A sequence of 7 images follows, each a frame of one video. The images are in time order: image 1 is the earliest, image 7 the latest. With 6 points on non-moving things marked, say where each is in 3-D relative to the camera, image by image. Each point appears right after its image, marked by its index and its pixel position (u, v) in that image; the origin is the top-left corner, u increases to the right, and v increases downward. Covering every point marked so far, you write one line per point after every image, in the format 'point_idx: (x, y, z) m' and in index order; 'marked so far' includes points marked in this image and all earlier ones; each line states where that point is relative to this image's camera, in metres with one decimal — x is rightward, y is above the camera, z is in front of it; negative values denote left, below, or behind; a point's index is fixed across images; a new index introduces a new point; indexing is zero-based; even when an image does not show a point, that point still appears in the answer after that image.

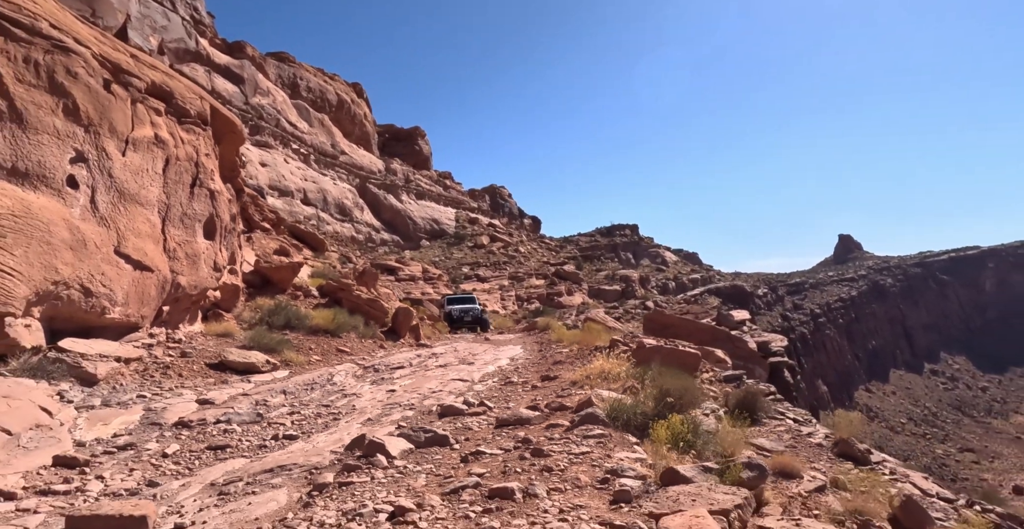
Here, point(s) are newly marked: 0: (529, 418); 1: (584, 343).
0: (+0.2, -1.5, +5.5) m
1: (+1.5, -1.7, +12.2) m
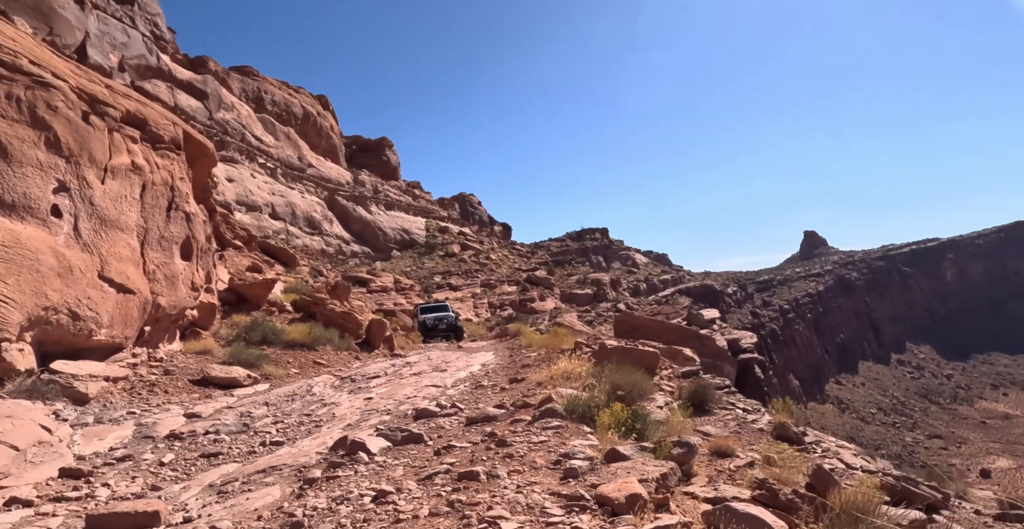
0: (-0.2, -1.6, +6.1) m
1: (+0.8, -1.9, +12.8) m
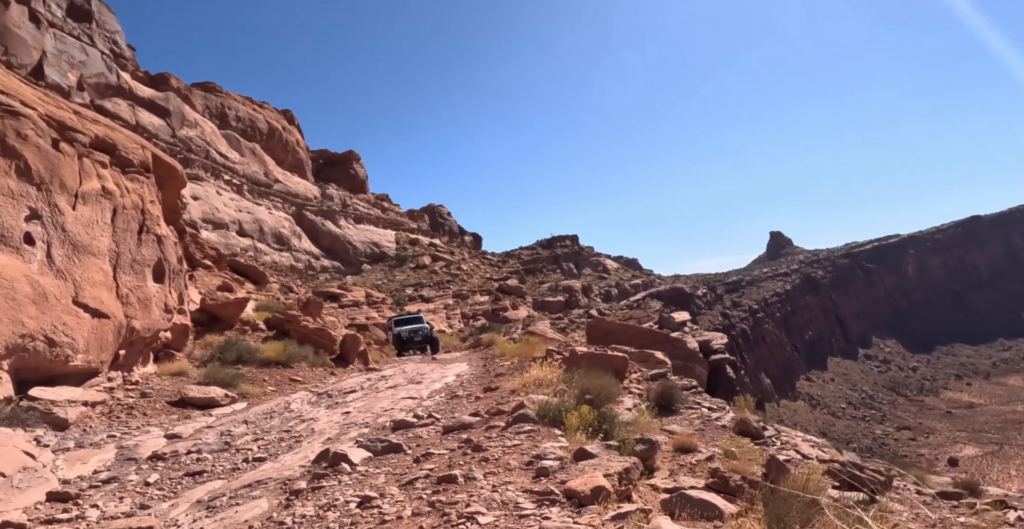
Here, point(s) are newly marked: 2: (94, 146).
0: (-0.5, -1.8, +6.4) m
1: (+0.2, -2.1, +13.2) m
2: (-7.2, +2.0, +9.8) m
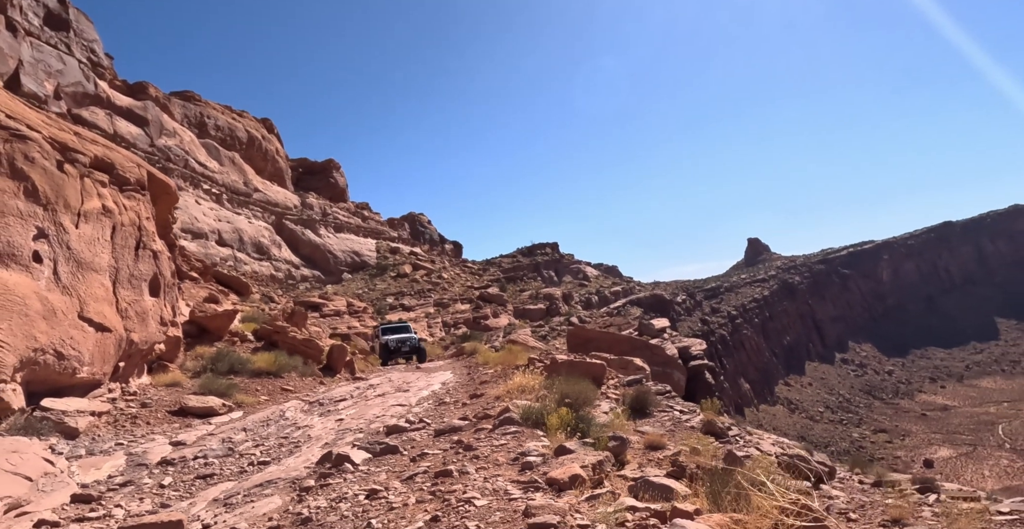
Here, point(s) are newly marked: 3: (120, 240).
0: (-0.6, -2.0, +7.0) m
1: (-0.2, -2.4, +13.8) m
2: (-7.5, +1.8, +10.2) m
3: (-7.1, +0.5, +10.3) m
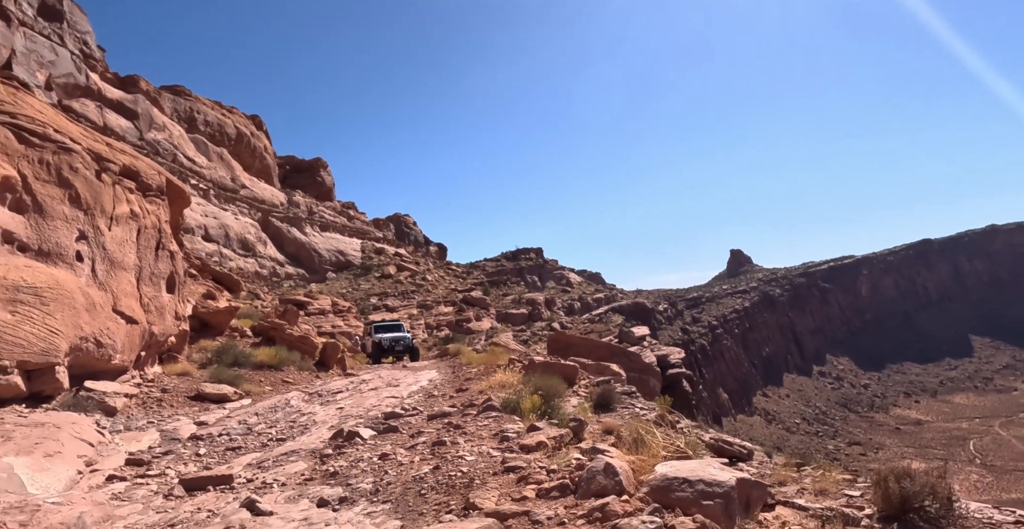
0: (-0.9, -2.1, +8.2) m
1: (-0.6, -2.6, +15.0) m
2: (-7.8, +1.8, +11.3) m
3: (-7.4, +0.5, +11.3) m
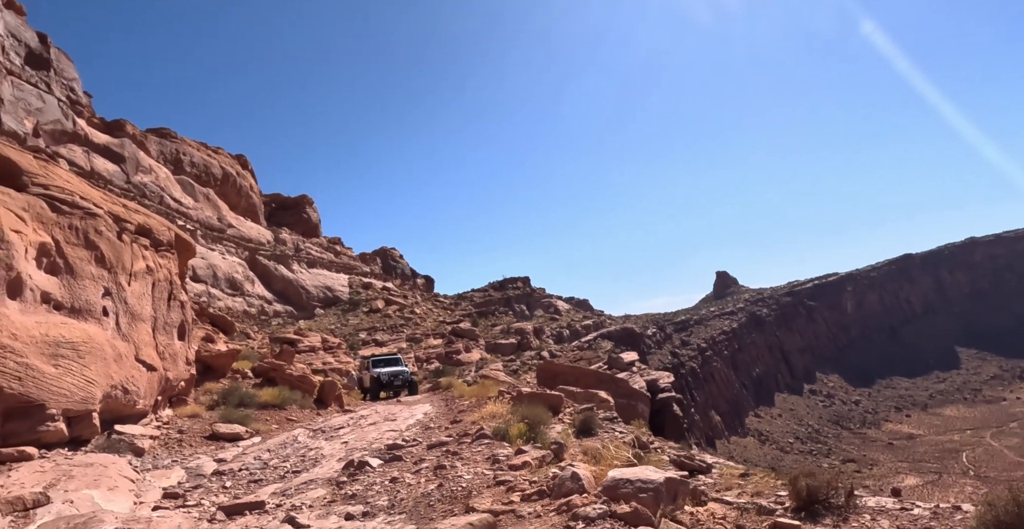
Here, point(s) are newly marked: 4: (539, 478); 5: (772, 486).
0: (-1.1, -2.9, +9.2) m
1: (-0.9, -3.7, +16.0) m
2: (-8.1, +0.7, +12.3) m
3: (-7.7, -0.6, +12.3) m
4: (+0.3, -2.0, +5.3) m
5: (+2.8, -2.4, +6.2) m
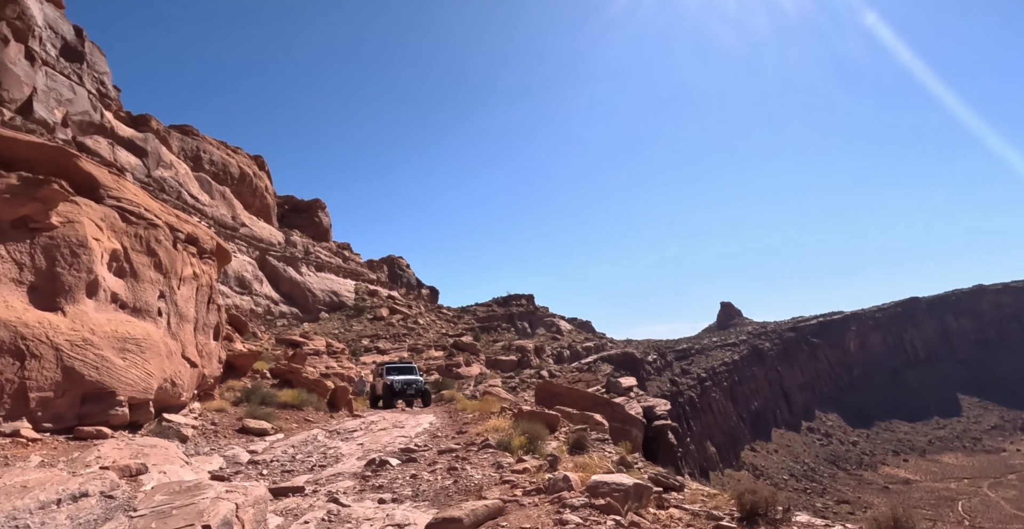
0: (-1.1, -3.4, +10.4) m
1: (-0.9, -4.4, +17.2) m
2: (-7.8, +0.6, +13.7) m
3: (-7.5, -0.8, +13.6) m
4: (+0.3, -2.5, +6.5) m
5: (+2.8, -3.1, +7.4) m
